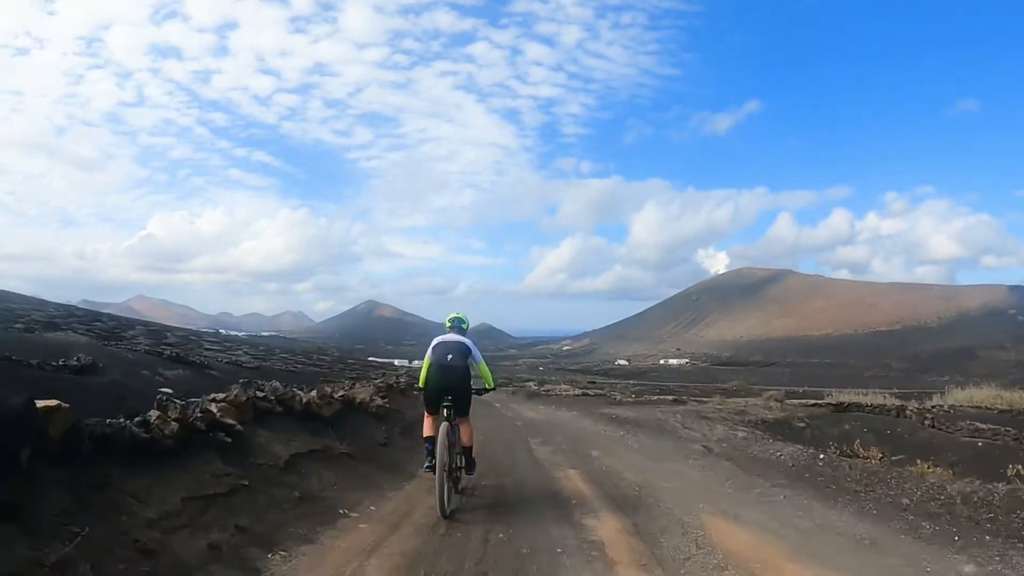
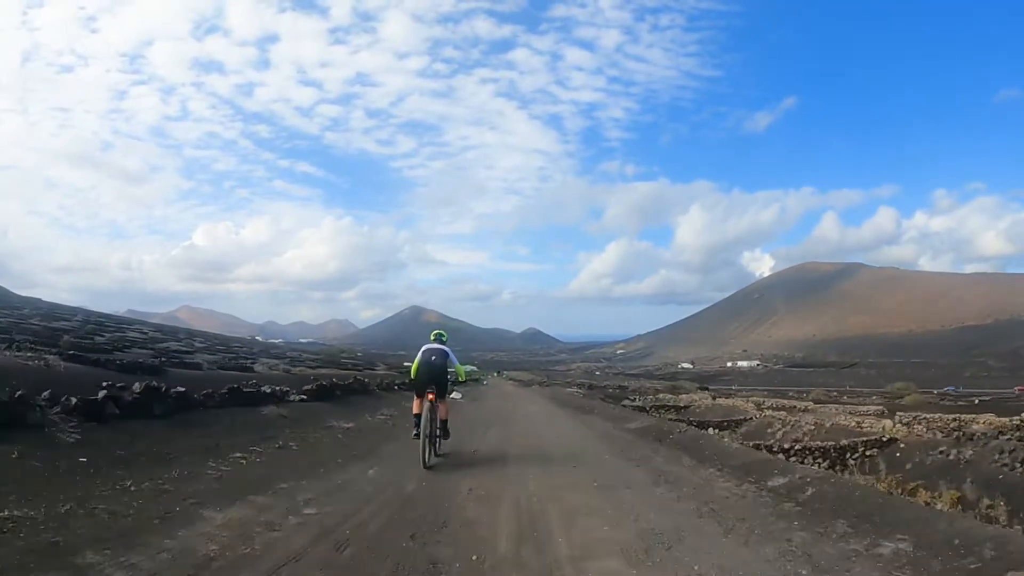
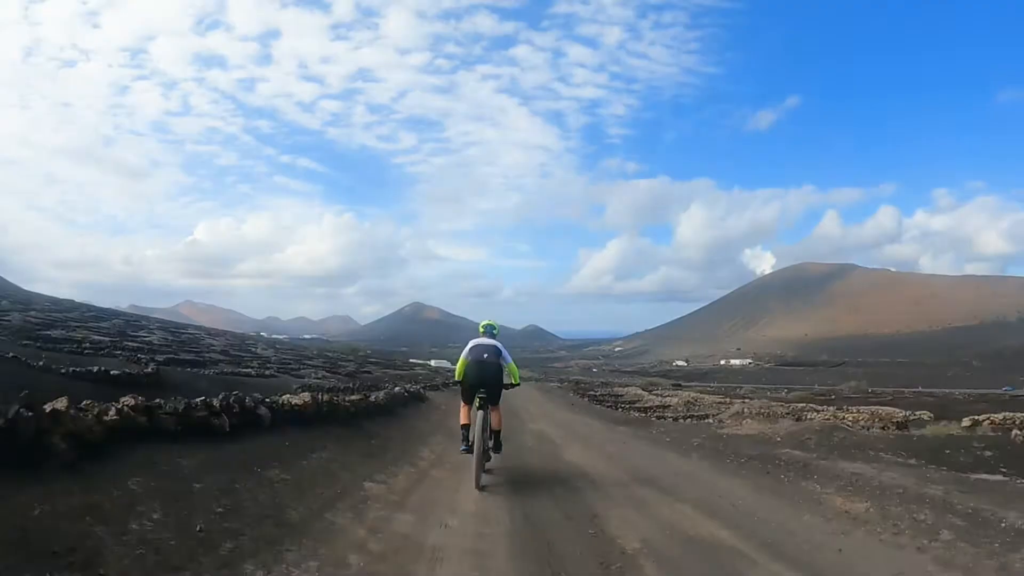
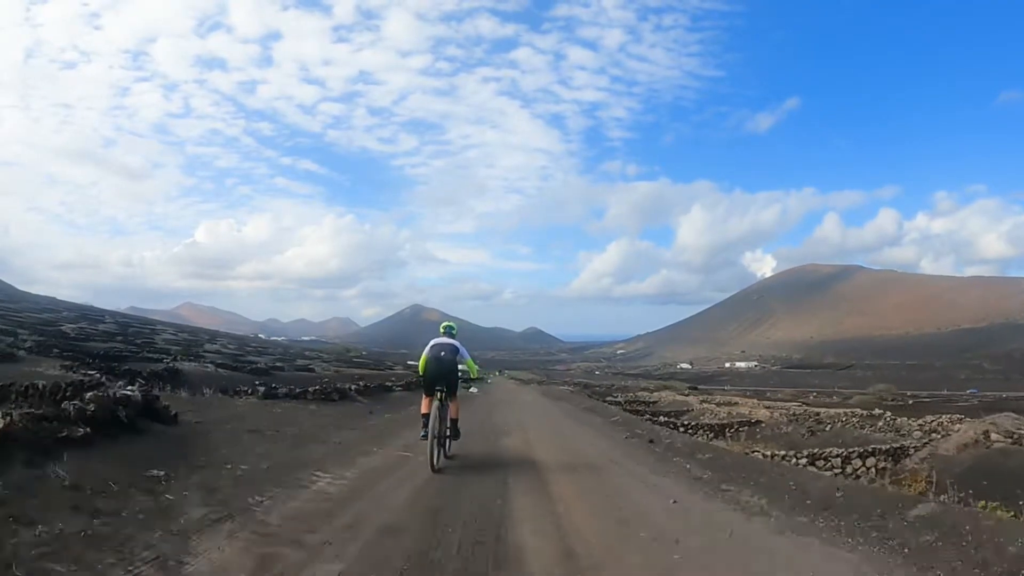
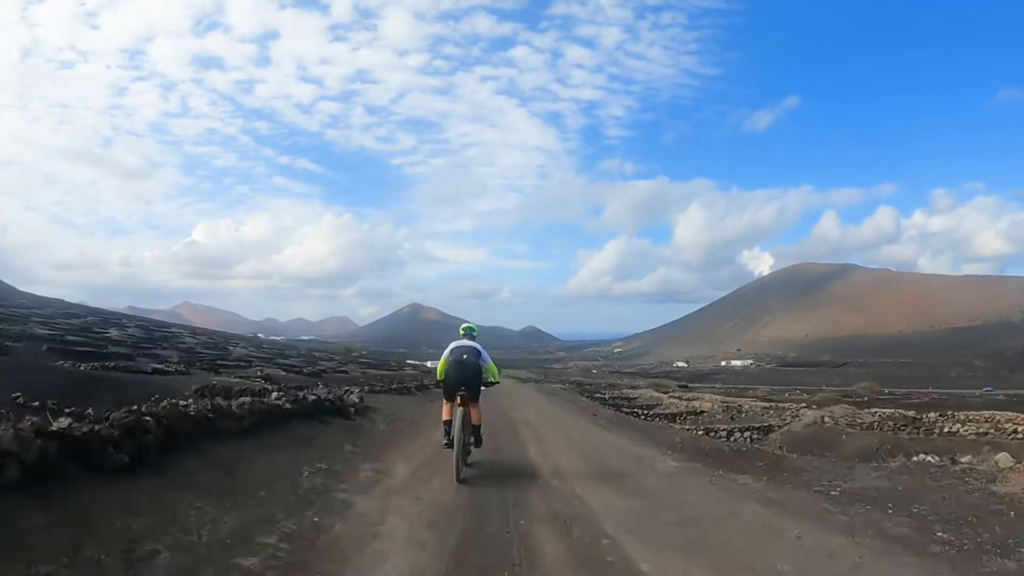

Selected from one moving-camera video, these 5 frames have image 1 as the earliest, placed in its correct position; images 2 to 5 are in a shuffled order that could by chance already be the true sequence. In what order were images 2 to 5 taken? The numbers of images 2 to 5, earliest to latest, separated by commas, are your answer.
3, 5, 4, 2
